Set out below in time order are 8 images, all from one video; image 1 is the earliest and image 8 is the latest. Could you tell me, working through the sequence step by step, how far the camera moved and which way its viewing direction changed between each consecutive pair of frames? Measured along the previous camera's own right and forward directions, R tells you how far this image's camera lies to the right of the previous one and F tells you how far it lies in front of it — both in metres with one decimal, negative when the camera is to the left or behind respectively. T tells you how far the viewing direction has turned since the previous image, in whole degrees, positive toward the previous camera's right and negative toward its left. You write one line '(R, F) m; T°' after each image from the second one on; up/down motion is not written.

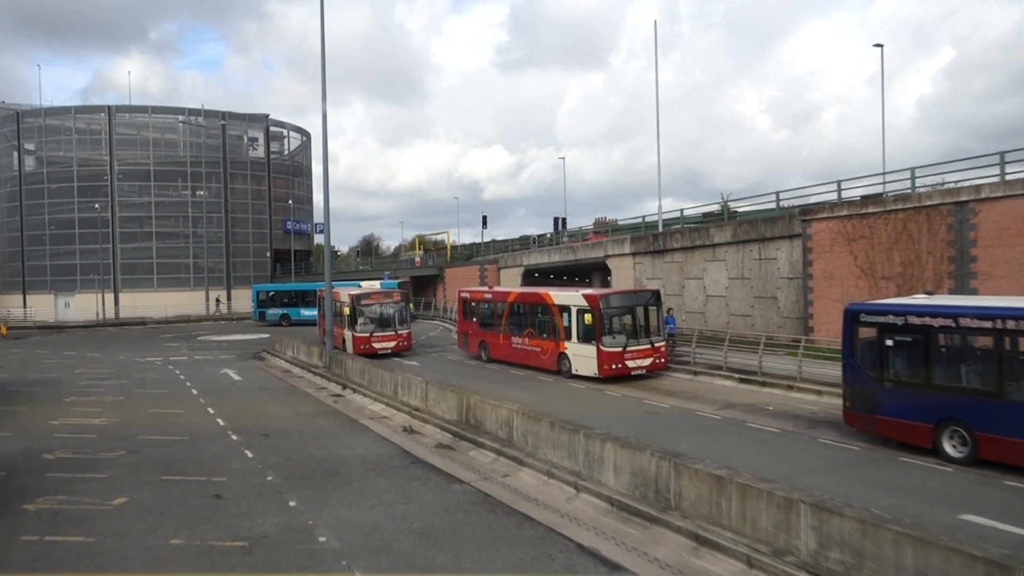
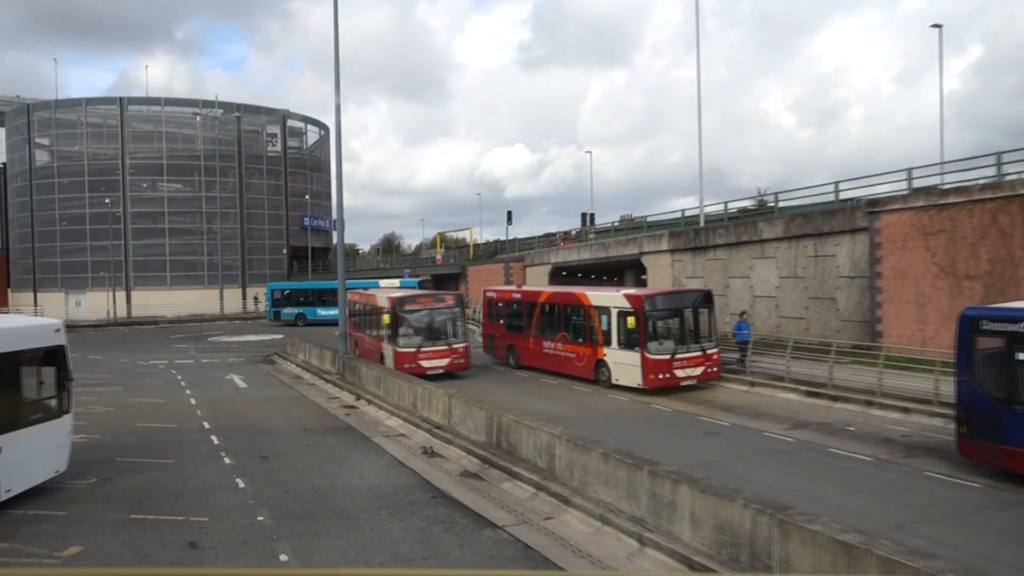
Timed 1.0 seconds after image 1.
(-0.3, +2.4) m; -2°
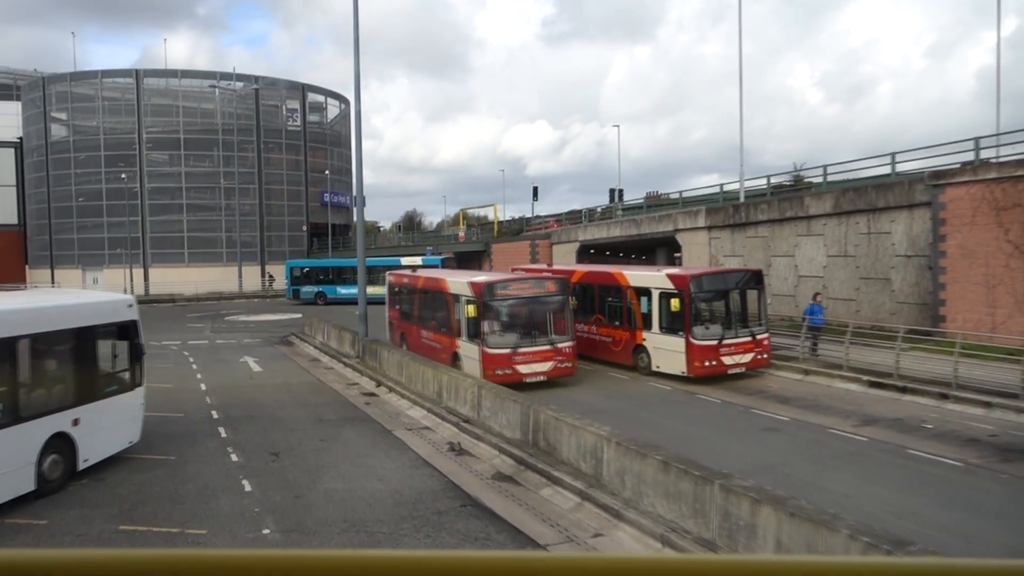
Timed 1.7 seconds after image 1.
(-0.3, +1.5) m; -2°
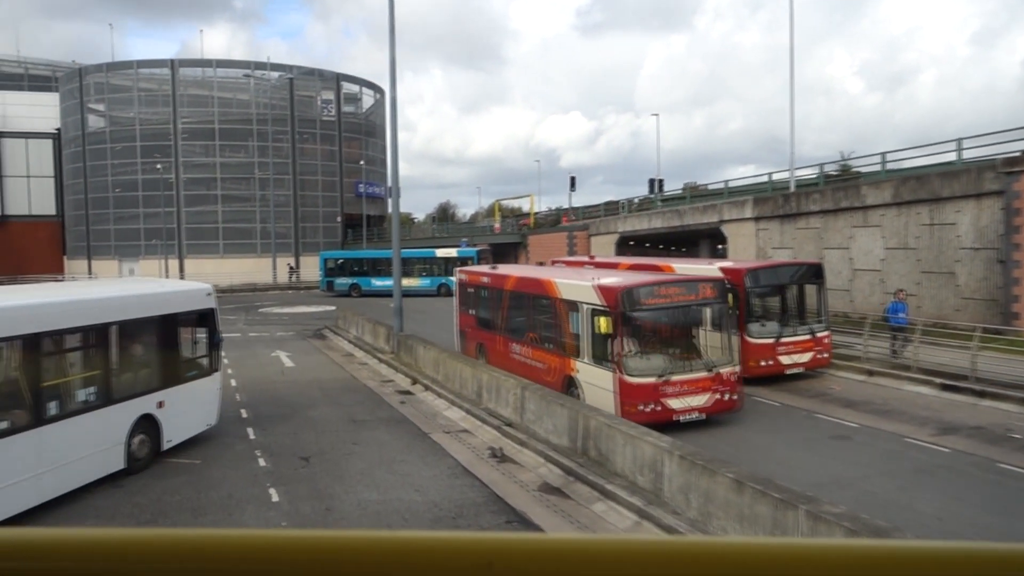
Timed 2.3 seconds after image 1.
(-0.2, +1.0) m; -2°
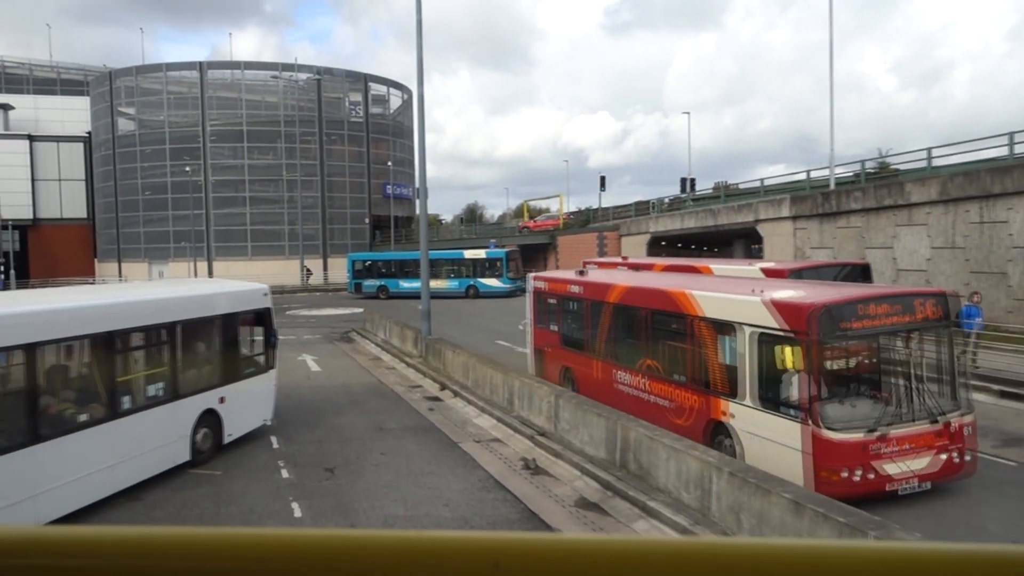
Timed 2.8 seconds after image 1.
(-0.1, +0.6) m; -2°
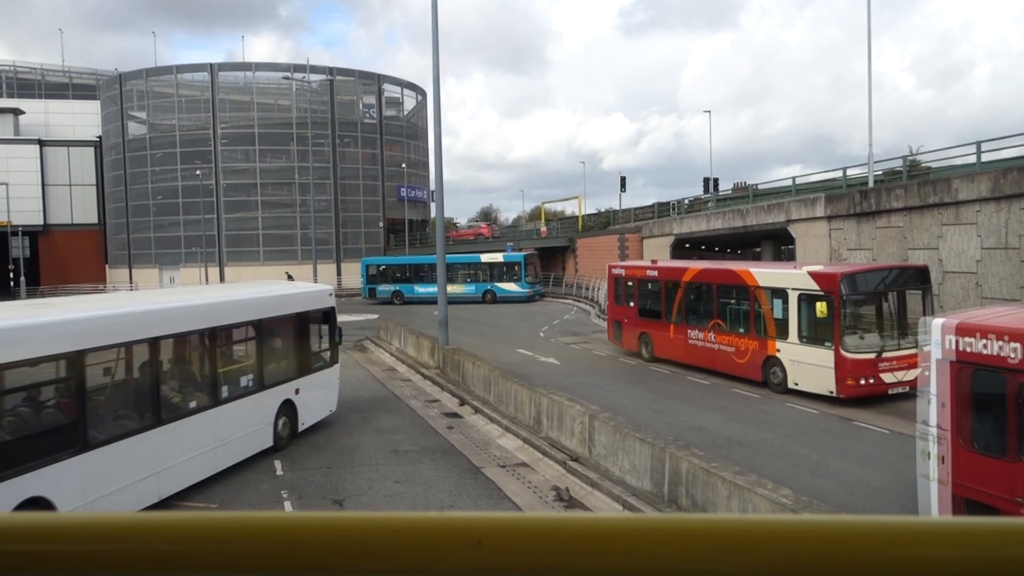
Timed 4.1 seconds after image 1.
(-0.2, +1.3) m; -1°
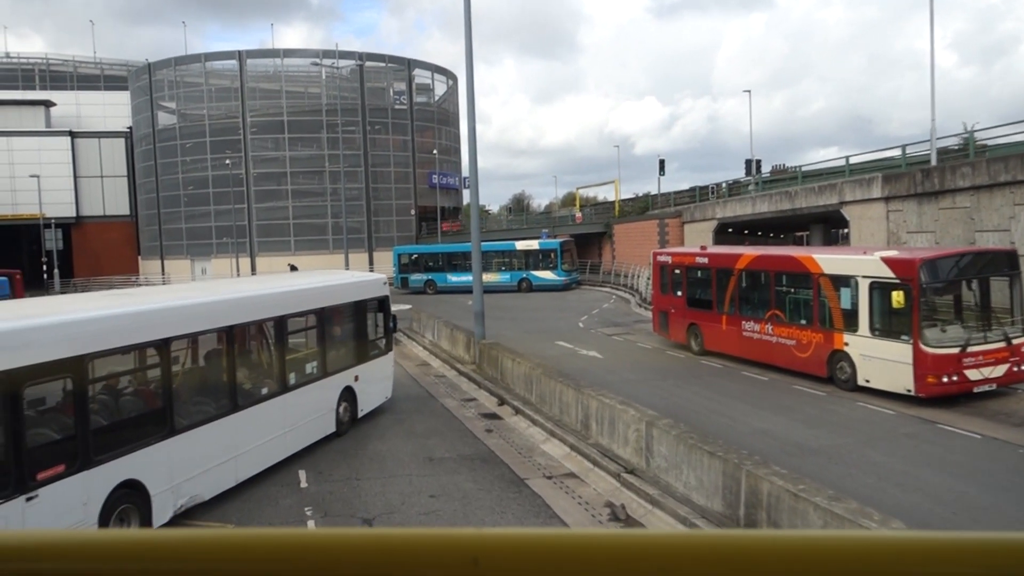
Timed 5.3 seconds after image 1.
(-0.2, +1.1) m; -2°
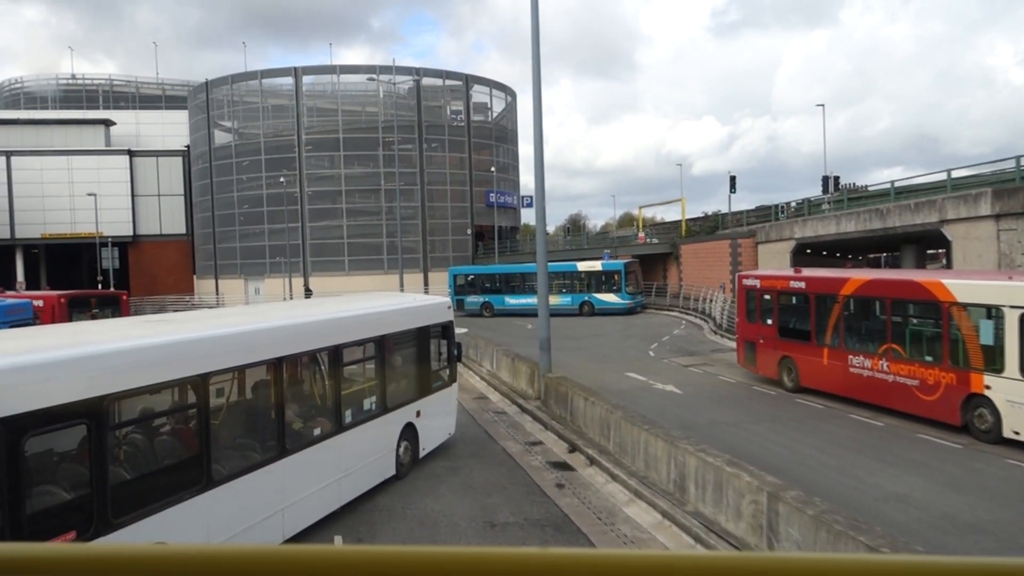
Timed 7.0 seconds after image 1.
(-0.3, +1.9) m; -4°
